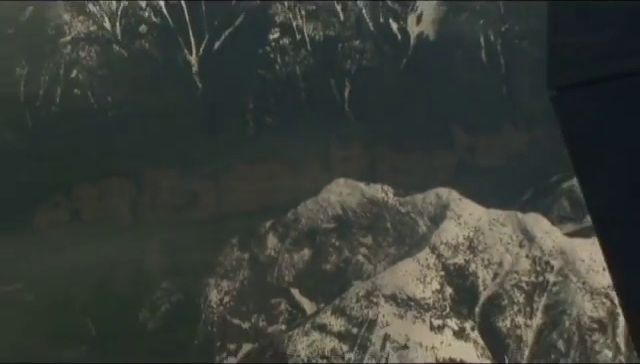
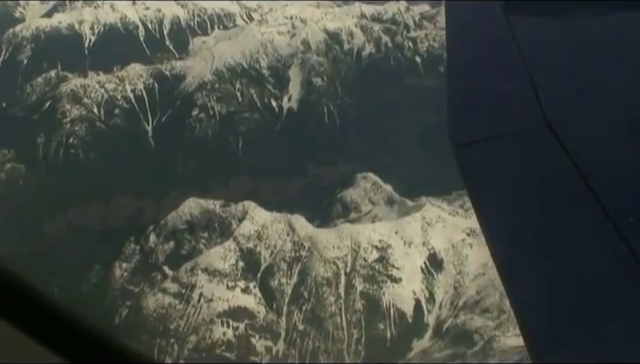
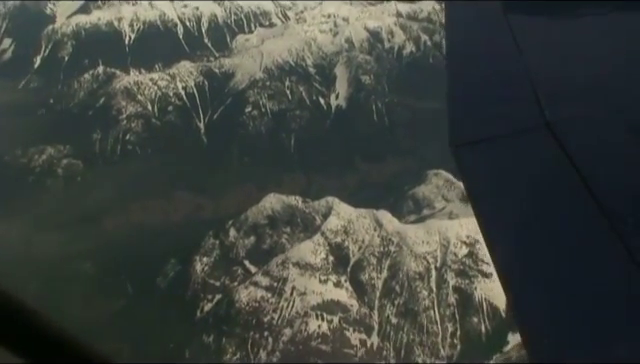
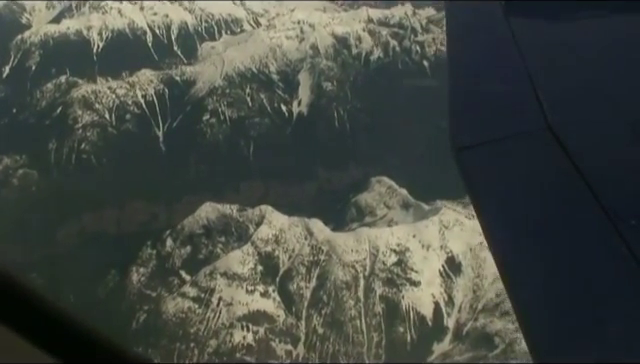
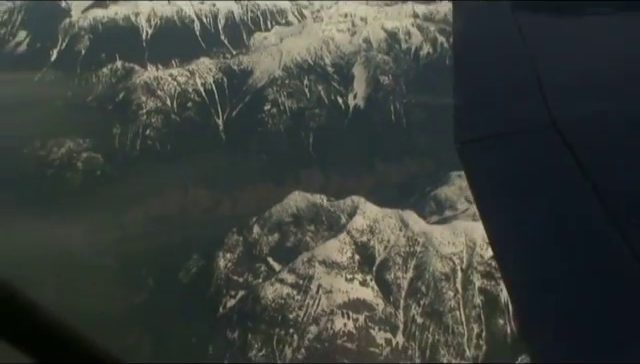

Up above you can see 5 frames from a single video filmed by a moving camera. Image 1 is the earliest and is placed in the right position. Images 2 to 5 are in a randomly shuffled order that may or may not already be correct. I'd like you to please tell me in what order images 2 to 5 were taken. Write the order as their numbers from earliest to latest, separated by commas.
5, 3, 4, 2
